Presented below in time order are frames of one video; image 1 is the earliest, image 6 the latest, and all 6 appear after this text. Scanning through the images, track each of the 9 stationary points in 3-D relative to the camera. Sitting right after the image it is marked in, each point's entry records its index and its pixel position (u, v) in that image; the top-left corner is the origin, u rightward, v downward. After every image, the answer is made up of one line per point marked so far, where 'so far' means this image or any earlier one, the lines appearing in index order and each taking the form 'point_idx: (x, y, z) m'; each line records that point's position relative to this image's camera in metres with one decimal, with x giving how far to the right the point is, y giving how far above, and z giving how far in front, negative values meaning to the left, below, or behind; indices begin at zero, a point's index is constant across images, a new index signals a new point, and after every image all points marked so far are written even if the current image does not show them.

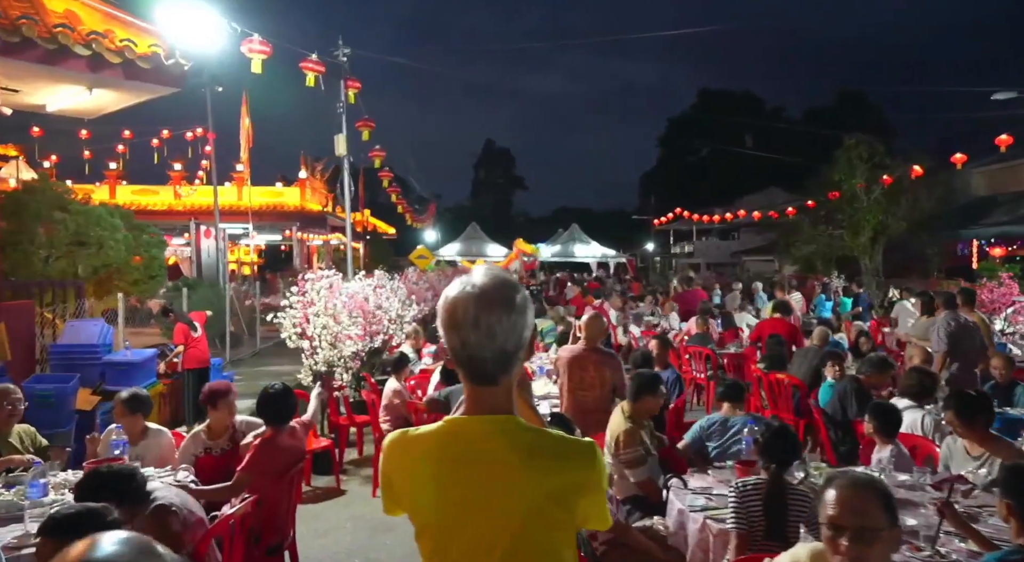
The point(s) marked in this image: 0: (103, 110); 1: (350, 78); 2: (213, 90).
0: (-4.9, +2.0, +8.4) m
1: (-3.0, +3.7, +12.8) m
2: (-7.4, +4.7, +17.3) m
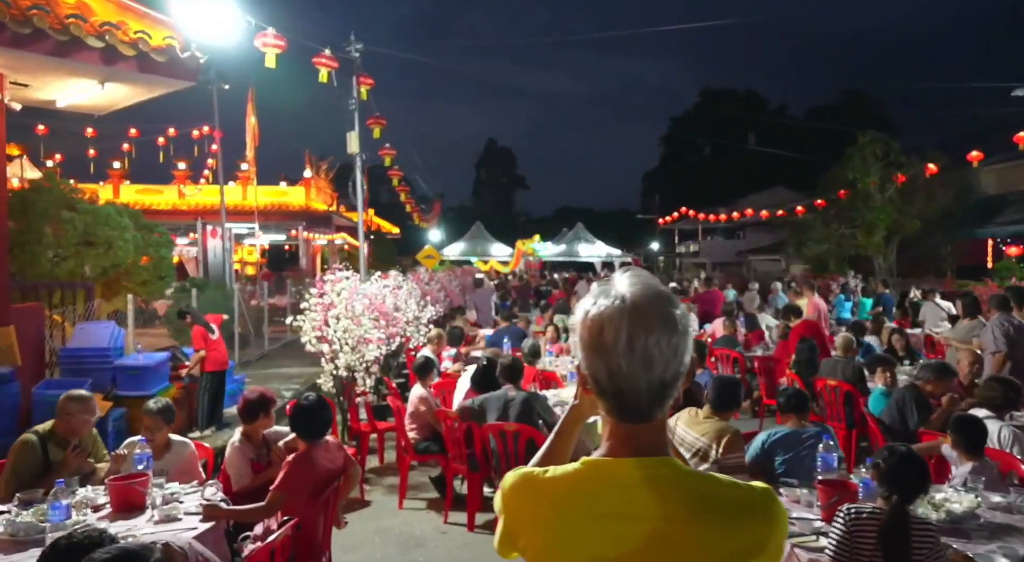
0: (-4.6, +2.0, +8.1) m
1: (-2.7, +3.7, +12.5) m
2: (-7.1, +4.7, +17.0) m
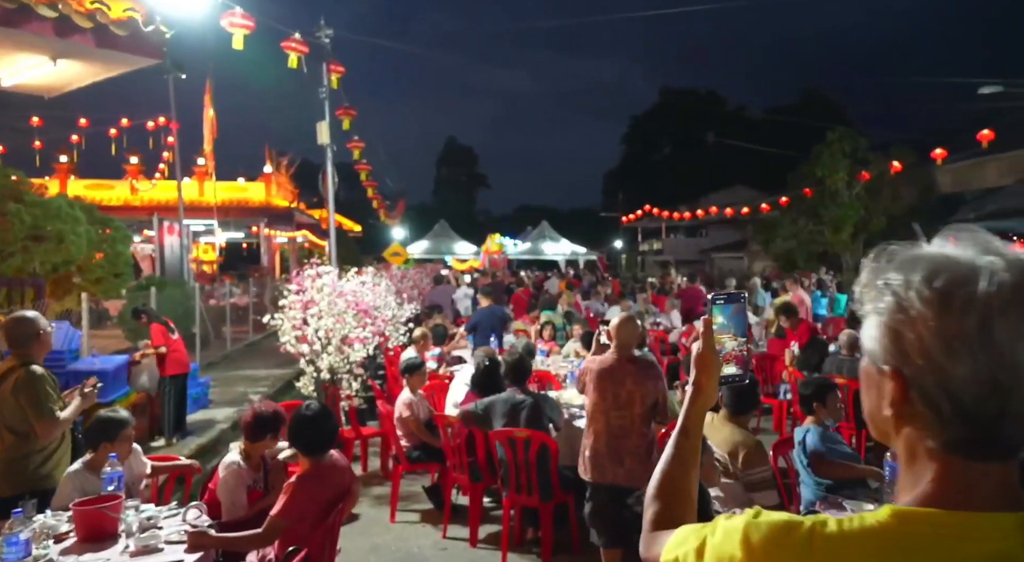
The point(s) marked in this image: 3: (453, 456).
0: (-4.7, +2.1, +7.4) m
1: (-3.1, +3.8, +11.9) m
2: (-7.7, +4.7, +16.1) m
3: (-0.5, -1.3, +5.2) m
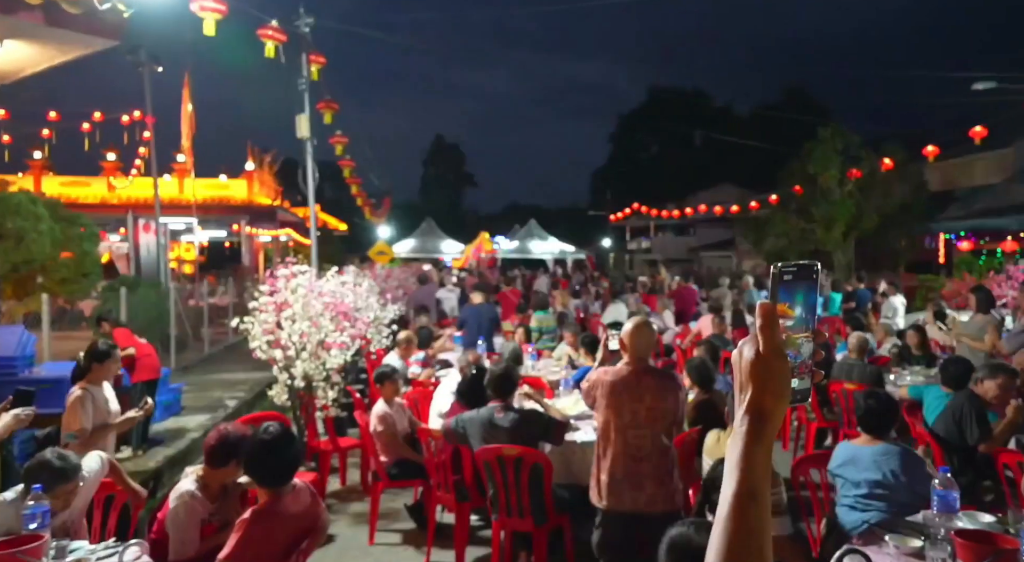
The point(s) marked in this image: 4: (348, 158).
0: (-4.8, +2.0, +6.9) m
1: (-3.3, +3.8, +11.4) m
2: (-8.0, +4.7, +15.5) m
3: (-0.5, -1.3, +4.8) m
4: (-4.2, +3.2, +18.0) m
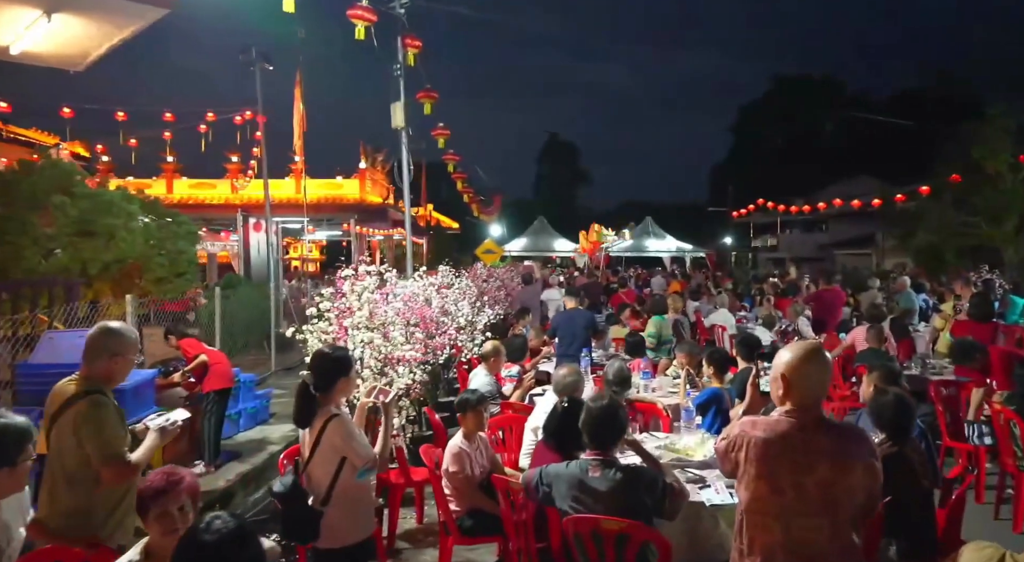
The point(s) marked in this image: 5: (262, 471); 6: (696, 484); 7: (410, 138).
0: (-3.9, +2.0, +6.4) m
1: (-1.6, +3.8, +10.7) m
2: (-5.6, +4.8, +15.5) m
3: (0.0, -1.3, +3.7) m
4: (-1.5, +3.2, +17.4) m
5: (-2.7, -2.0, +7.5) m
6: (+1.0, -1.1, +3.7) m
7: (-1.6, +2.3, +11.0) m
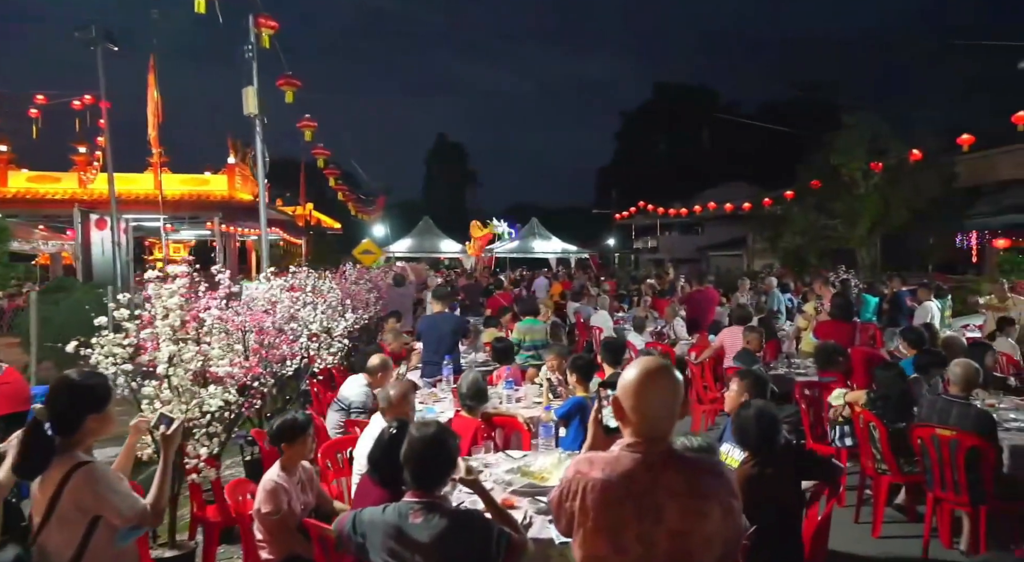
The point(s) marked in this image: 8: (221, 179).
0: (-5.1, +2.0, +5.2) m
1: (-3.5, +3.7, +9.7) m
2: (-8.2, +4.7, +13.9) m
3: (-0.8, -1.4, +3.0) m
4: (-4.4, +3.1, +16.3) m
5: (-4.0, -2.1, +6.4) m
6: (+0.2, -1.1, +3.2) m
7: (-3.5, +2.2, +10.0) m
8: (-8.5, +3.0, +19.8) m
